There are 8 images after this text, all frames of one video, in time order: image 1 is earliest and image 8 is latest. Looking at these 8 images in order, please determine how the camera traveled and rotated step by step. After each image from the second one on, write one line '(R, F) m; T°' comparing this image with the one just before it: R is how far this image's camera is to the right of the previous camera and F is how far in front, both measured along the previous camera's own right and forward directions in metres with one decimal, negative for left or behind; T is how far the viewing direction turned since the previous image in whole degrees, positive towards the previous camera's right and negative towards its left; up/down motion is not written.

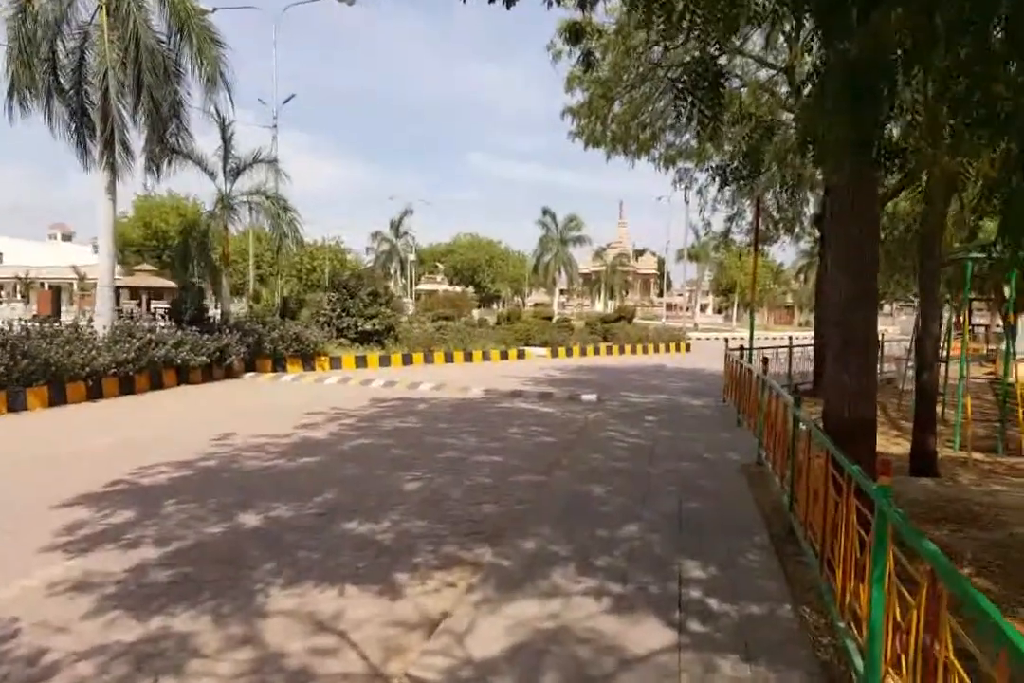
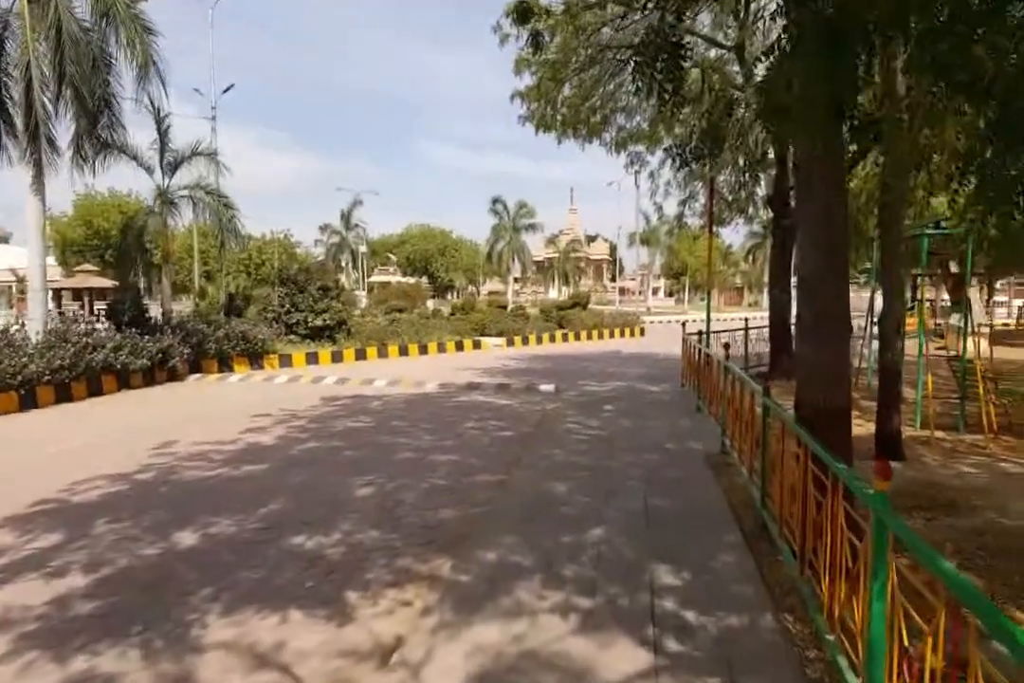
(0.0, +0.3) m; +3°
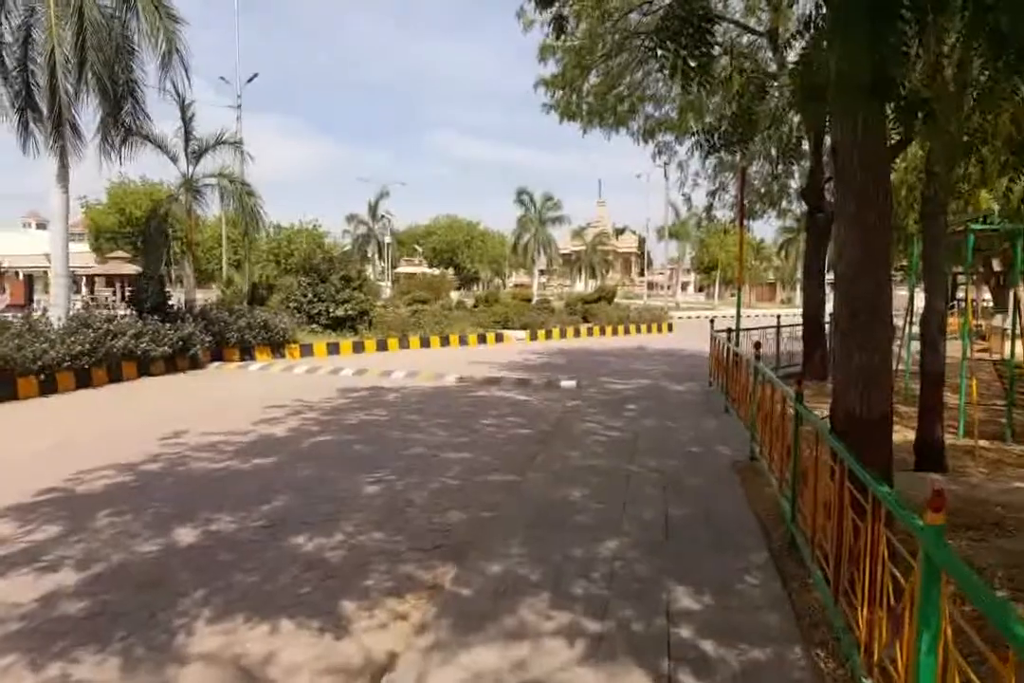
(+0.1, +0.3) m; -2°
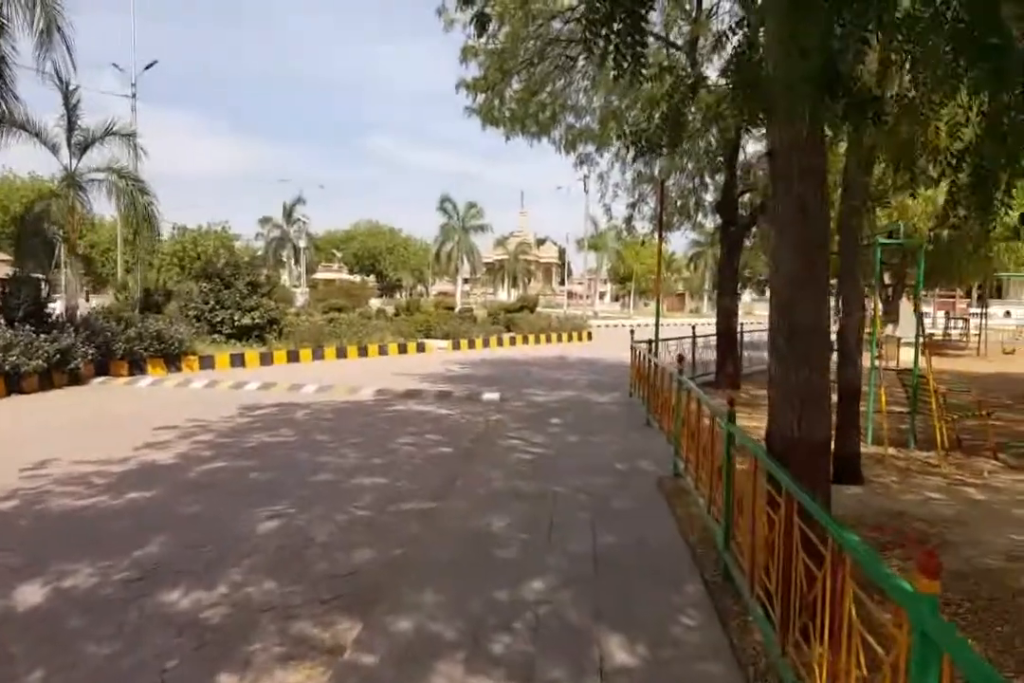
(0.0, +0.5) m; +5°
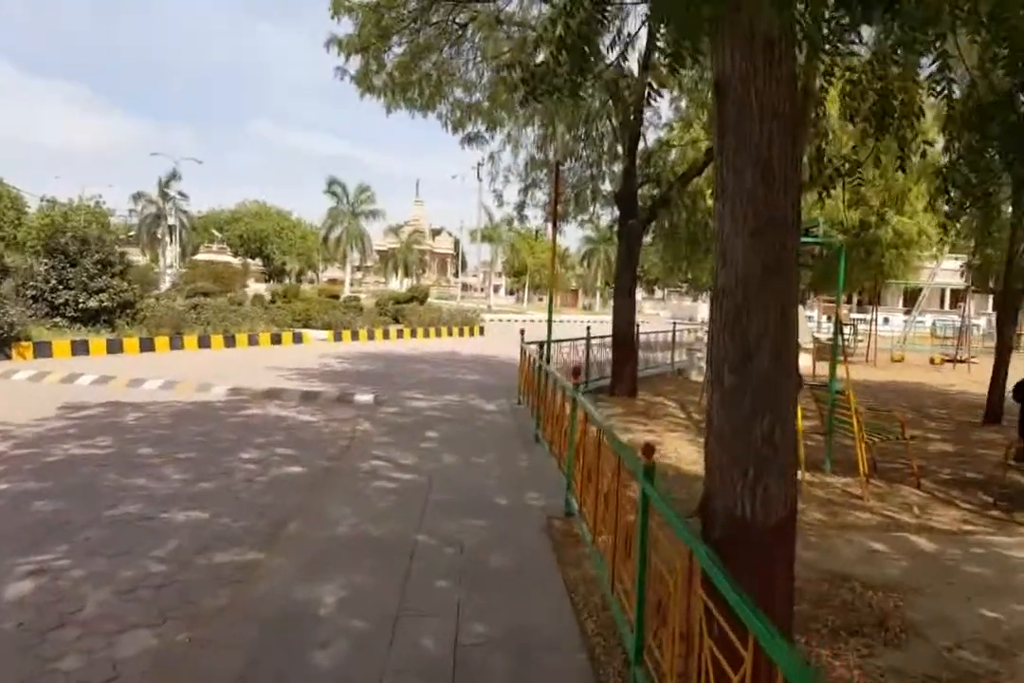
(+0.2, +1.3) m; +8°
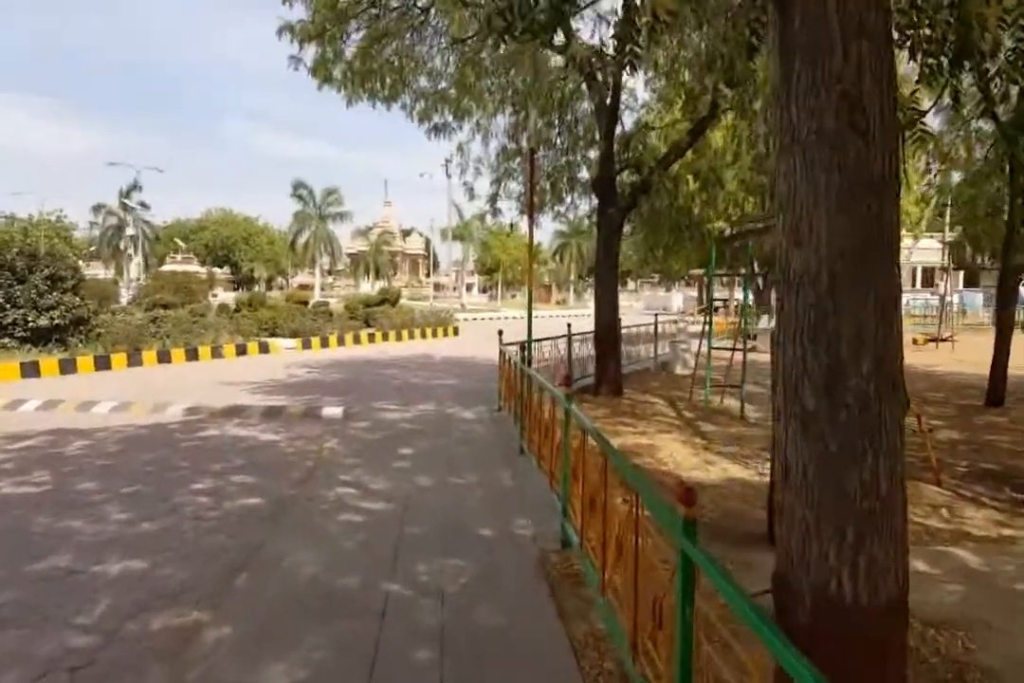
(0.0, +0.7) m; +2°
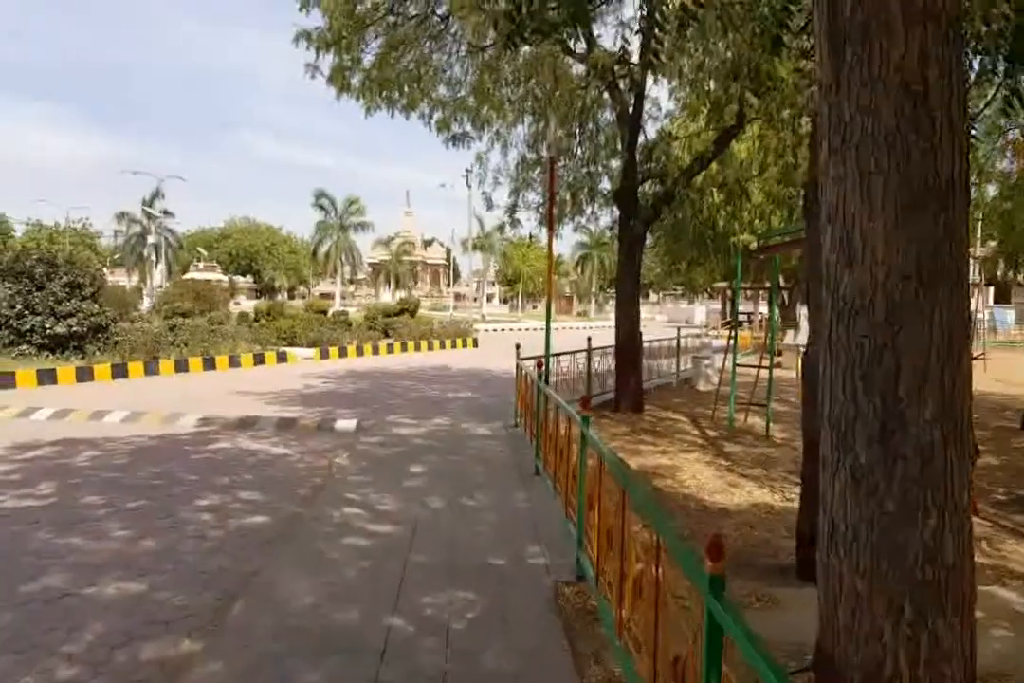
(0.0, +0.2) m; -1°
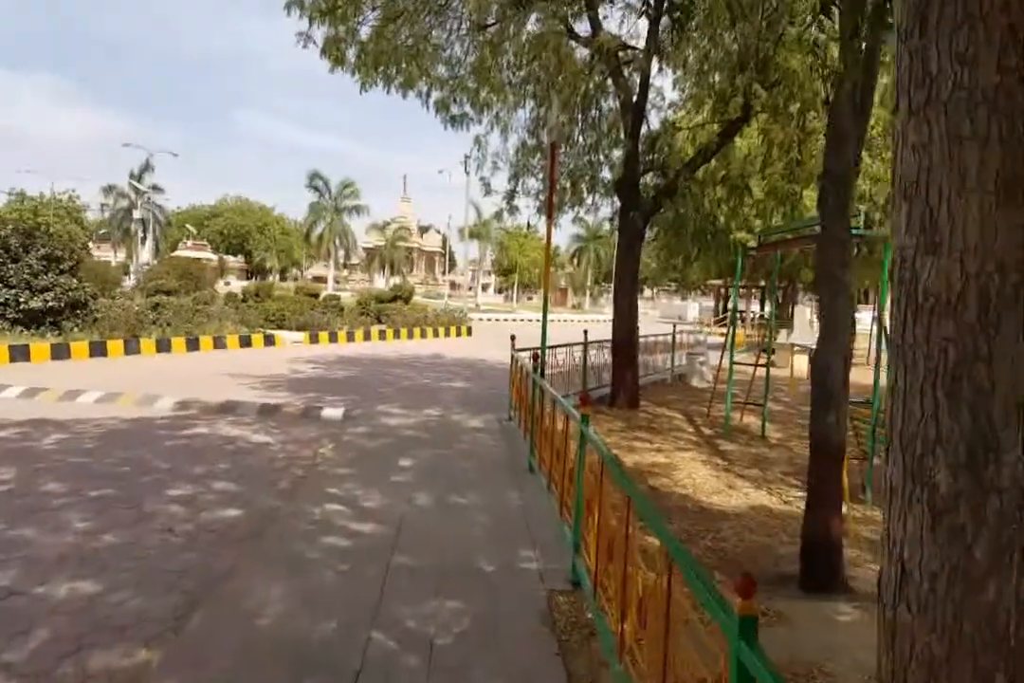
(0.0, +0.4) m; +1°
